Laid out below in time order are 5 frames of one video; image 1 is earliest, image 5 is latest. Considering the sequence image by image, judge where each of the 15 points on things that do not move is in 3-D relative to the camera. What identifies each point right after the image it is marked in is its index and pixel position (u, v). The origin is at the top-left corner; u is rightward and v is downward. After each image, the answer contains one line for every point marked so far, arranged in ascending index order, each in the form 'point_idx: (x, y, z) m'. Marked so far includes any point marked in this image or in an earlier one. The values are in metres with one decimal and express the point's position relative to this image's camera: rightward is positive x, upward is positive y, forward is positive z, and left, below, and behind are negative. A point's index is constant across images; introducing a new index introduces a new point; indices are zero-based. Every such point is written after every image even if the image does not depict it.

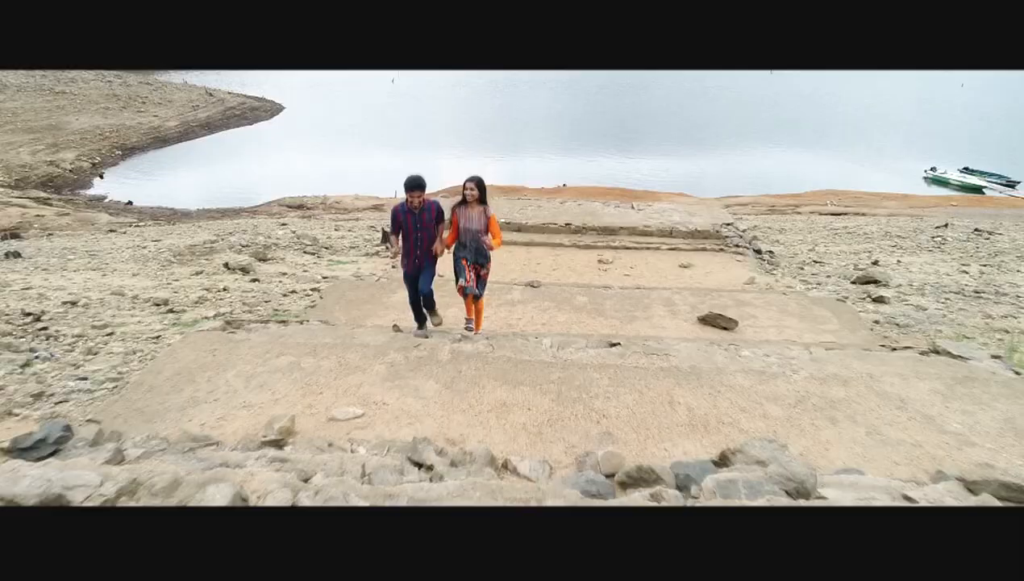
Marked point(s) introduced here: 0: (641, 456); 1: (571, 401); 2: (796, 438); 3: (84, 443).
0: (+0.5, -0.6, +2.5) m
1: (+0.3, -0.5, +3.0) m
2: (+1.1, -0.6, +2.7) m
3: (-1.5, -0.5, +2.4) m
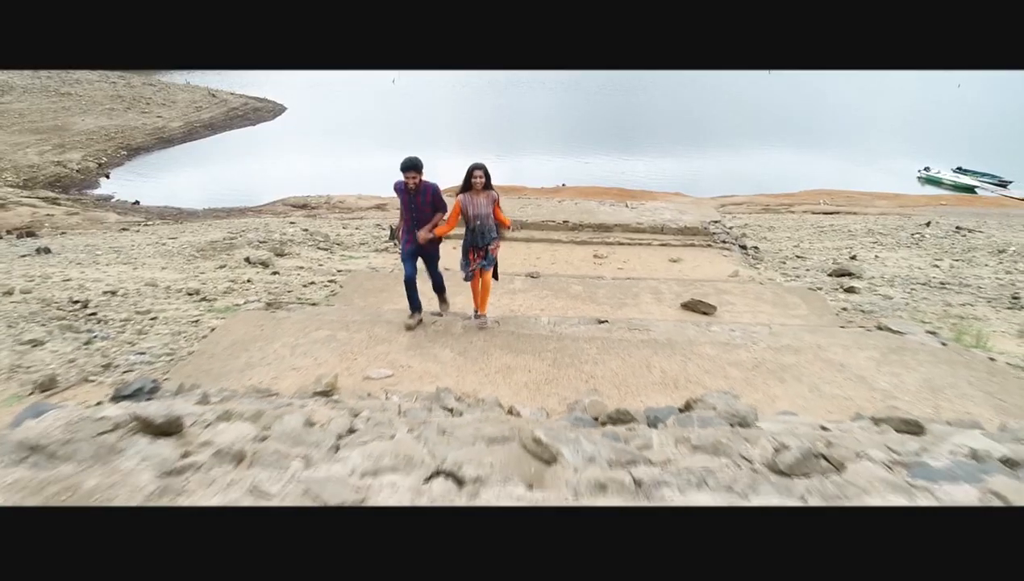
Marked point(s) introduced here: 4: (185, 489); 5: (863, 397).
0: (+0.5, -0.5, +3.1) m
1: (+0.3, -0.4, +3.5) m
2: (+1.1, -0.5, +3.3) m
3: (-1.5, -0.4, +3.0) m
4: (-0.8, -0.5, +1.8) m
5: (+1.6, -0.5, +3.3) m
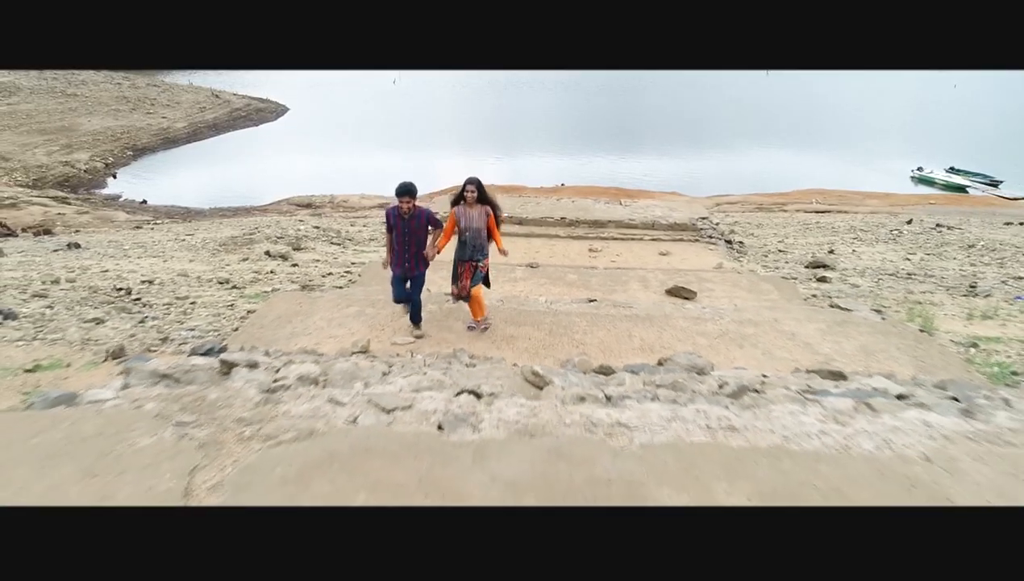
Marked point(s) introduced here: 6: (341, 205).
0: (+0.5, -0.4, +3.8) m
1: (+0.3, -0.3, +4.2) m
2: (+1.1, -0.4, +3.9) m
3: (-1.5, -0.3, +3.7) m
4: (-0.8, -0.4, +2.4) m
5: (+1.7, -0.4, +3.9) m
6: (-4.3, +2.1, +17.2) m
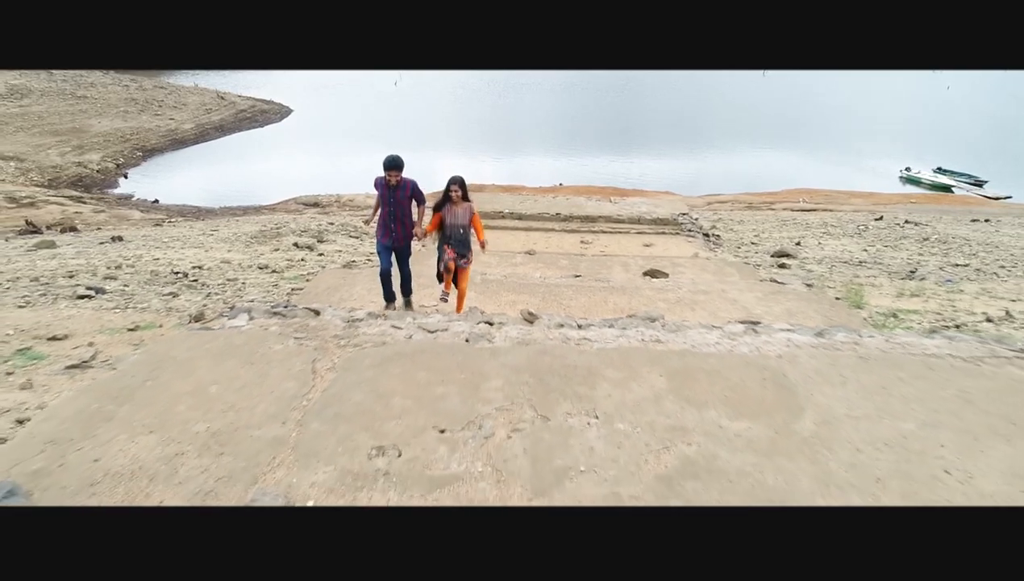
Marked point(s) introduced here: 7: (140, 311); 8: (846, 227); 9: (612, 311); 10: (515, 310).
0: (+0.5, -0.2, +4.9) m
1: (+0.3, -0.1, +5.4) m
2: (+1.1, -0.2, +5.1) m
3: (-1.5, -0.1, +4.9) m
4: (-0.8, -0.2, +3.6) m
5: (+1.7, -0.2, +5.1) m
6: (-4.3, +2.3, +18.4) m
7: (-3.2, -0.2, +6.1) m
8: (+6.7, +1.3, +13.9) m
9: (+0.7, -0.2, +5.1) m
10: (0.0, -0.2, +5.0) m
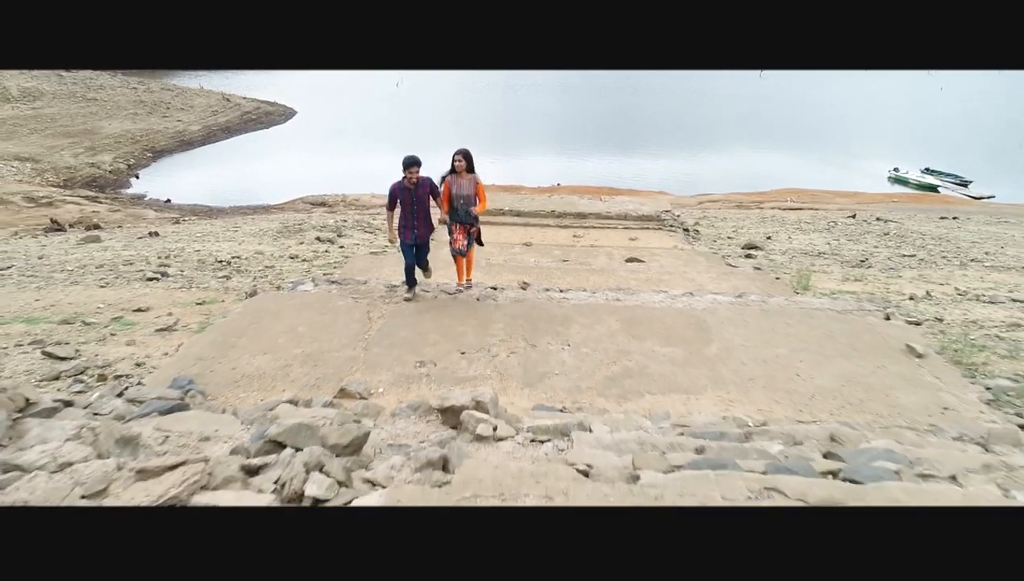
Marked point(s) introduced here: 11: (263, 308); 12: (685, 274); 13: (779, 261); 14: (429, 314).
0: (+0.5, 0.0, +6.1) m
1: (+0.3, +0.1, +6.6) m
2: (+1.1, 0.0, +6.3) m
3: (-1.5, +0.1, +6.1) m
4: (-0.8, 0.0, +4.8) m
5: (+1.7, 0.0, +6.3) m
6: (-4.3, +2.5, +19.6) m
7: (-3.3, 0.0, +7.3) m
8: (+6.7, +1.4, +15.1) m
9: (+0.7, 0.0, +6.3) m
10: (0.0, 0.0, +6.2) m
11: (-1.6, -0.1, +4.5) m
12: (+1.7, +0.2, +6.9) m
13: (+3.7, +0.4, +9.6) m
14: (-0.5, -0.2, +4.3) m
